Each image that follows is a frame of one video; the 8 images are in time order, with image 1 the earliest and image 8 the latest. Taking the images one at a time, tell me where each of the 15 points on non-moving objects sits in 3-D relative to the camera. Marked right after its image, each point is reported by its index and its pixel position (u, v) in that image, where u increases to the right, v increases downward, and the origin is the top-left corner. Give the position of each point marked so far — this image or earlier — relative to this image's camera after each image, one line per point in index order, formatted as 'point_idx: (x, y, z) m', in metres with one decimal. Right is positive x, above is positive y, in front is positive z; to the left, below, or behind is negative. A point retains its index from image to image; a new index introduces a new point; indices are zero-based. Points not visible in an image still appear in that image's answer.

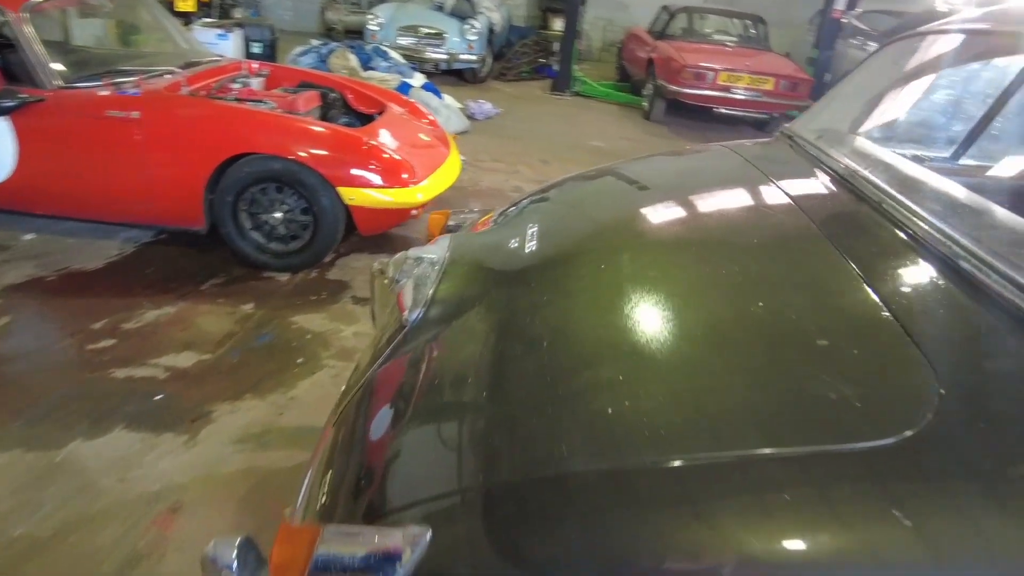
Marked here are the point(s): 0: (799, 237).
0: (+0.5, +0.1, +1.1) m
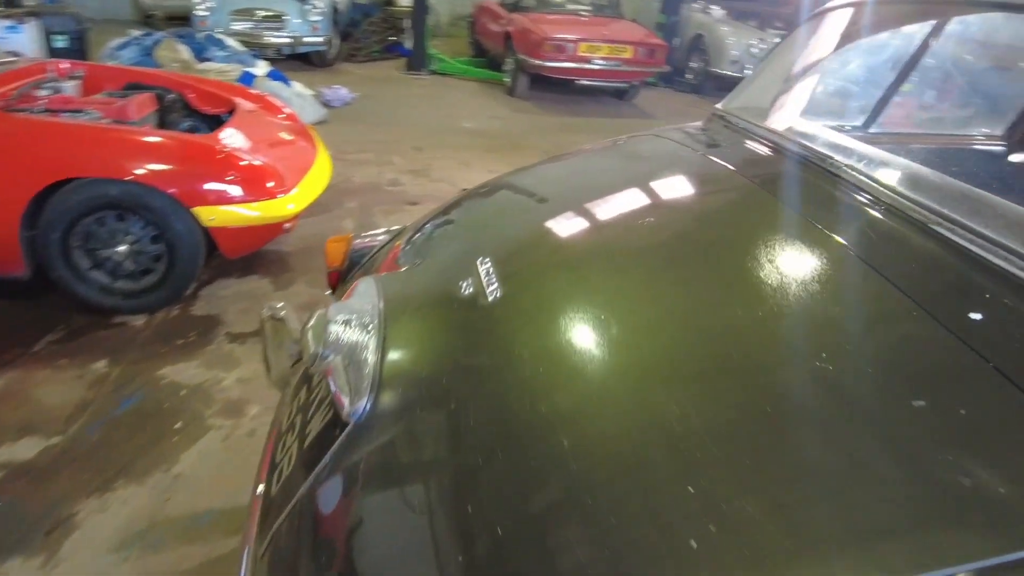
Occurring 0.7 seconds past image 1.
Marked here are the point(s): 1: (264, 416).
0: (+0.5, +0.1, +1.0) m
1: (-0.8, -0.4, +1.9) m
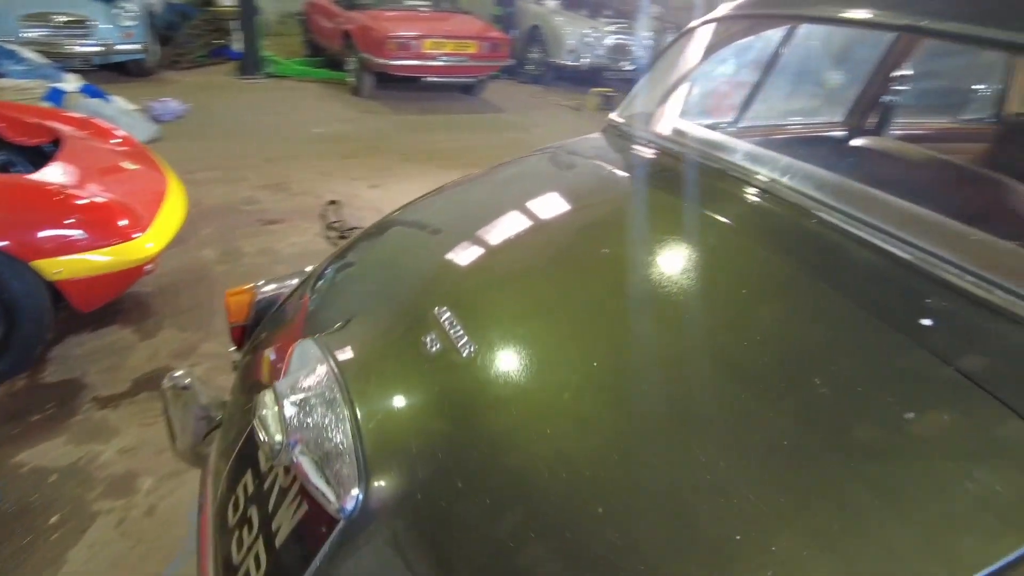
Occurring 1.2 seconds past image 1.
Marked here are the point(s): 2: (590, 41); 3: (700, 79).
0: (+0.4, +0.1, +1.1) m
1: (-1.0, -0.5, +1.7) m
2: (+0.8, +2.8, +7.1) m
3: (+0.5, +0.6, +1.9) m
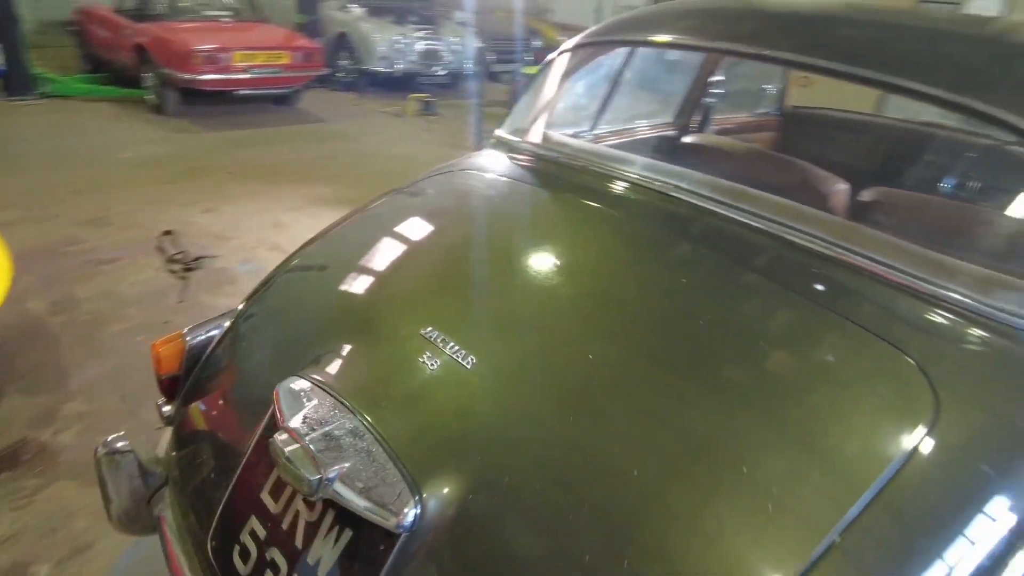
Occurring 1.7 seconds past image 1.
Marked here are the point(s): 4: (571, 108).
0: (+0.3, +0.1, +1.3) m
1: (-1.1, -0.7, +1.6) m
2: (-1.3, +2.7, +7.2) m
3: (+0.2, +0.6, +2.1) m
4: (+0.2, +0.6, +2.1) m
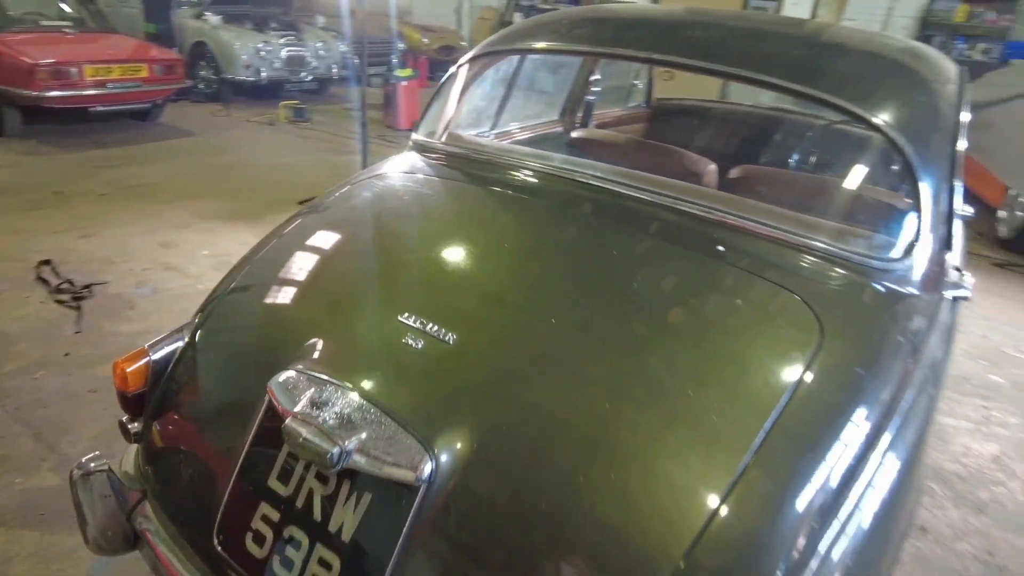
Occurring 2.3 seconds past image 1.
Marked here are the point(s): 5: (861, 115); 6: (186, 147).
0: (+0.1, +0.1, +1.5) m
1: (-1.2, -0.8, +1.5) m
2: (-2.7, +2.5, +6.9) m
3: (-0.2, +0.6, +2.2) m
4: (-0.1, +0.6, +2.3) m
5: (+0.8, +0.4, +1.5) m
6: (-2.9, +1.2, +5.6) m
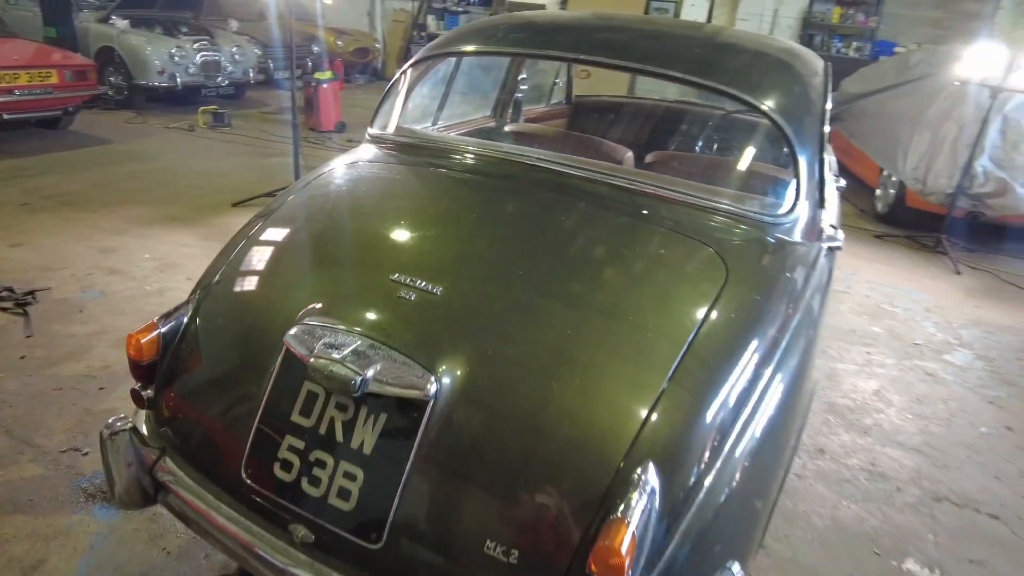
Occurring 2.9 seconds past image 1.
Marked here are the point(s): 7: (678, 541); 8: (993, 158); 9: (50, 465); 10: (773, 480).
0: (0.0, +0.2, +1.7) m
1: (-1.2, -0.8, +1.6) m
2: (-3.6, +2.4, +6.8) m
3: (-0.4, +0.7, +2.4) m
4: (-0.4, +0.7, +2.5) m
5: (+0.7, +0.5, +1.9) m
6: (-3.5, +1.1, +5.4) m
7: (+0.3, -0.5, +1.2) m
8: (+3.4, +0.9, +4.5) m
9: (-1.4, -0.6, +2.0) m
10: (+0.6, -0.5, +1.5) m
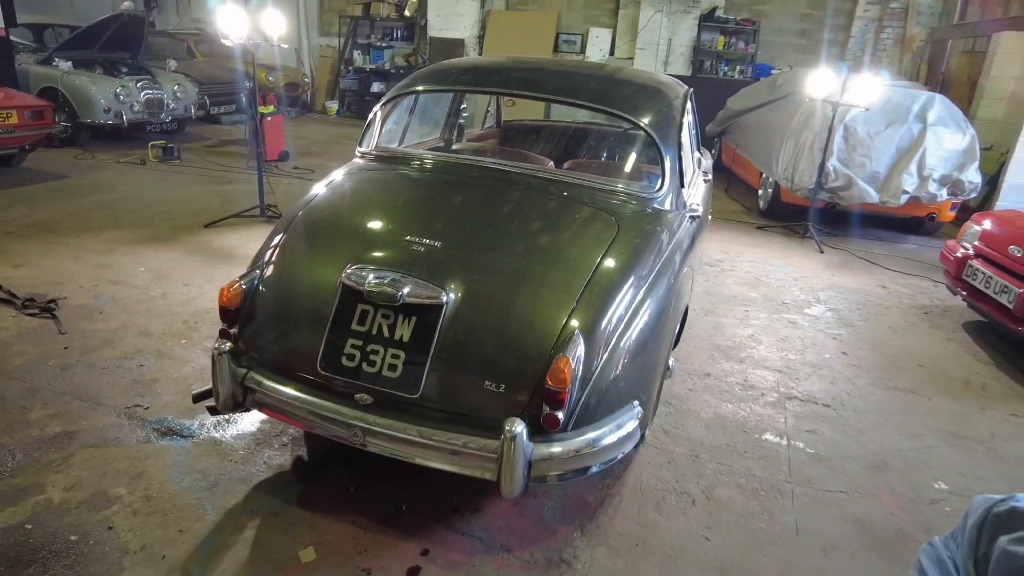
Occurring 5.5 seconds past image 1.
0: (-0.1, +0.4, +2.5) m
1: (-1.3, -0.7, +2.2) m
2: (-4.4, +2.1, +7.2) m
3: (-0.6, +0.8, +3.1) m
4: (-0.6, +0.8, +3.2) m
5: (+0.5, +0.7, +2.7) m
6: (-4.1, +0.9, +5.8) m
7: (+0.2, -0.3, +1.9) m
8: (+2.9, +1.1, +5.6) m
9: (-1.6, -0.5, +2.5) m
10: (+0.5, -0.3, +2.3) m
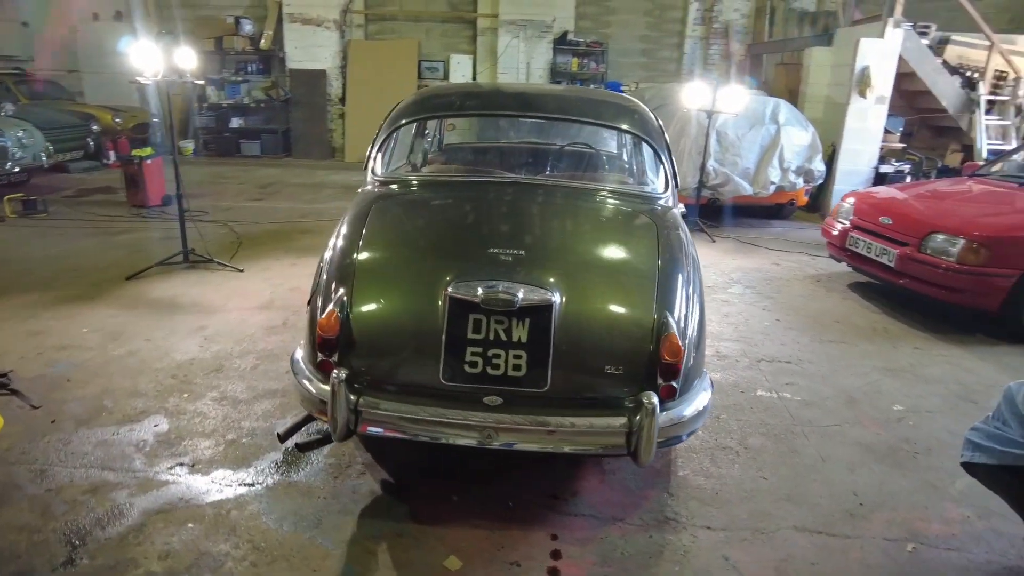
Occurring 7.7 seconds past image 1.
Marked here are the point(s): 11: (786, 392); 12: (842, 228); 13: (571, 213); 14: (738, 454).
0: (0.0, +0.3, +2.7) m
1: (-0.9, -0.8, +2.1) m
2: (-5.4, +1.4, +6.3) m
3: (-0.7, +0.7, +3.2) m
4: (-0.7, +0.6, +3.2) m
5: (+0.5, +0.7, +3.0) m
6: (-4.6, +0.2, +5.0) m
7: (+0.6, -0.2, +2.2) m
8: (+2.1, +1.3, +6.5) m
9: (-1.3, -0.7, +2.4) m
10: (+0.8, -0.2, +2.6) m
11: (+1.4, -0.5, +3.2) m
12: (+2.5, +0.5, +4.9) m
13: (+0.2, +0.3, +2.6) m
14: (+0.9, -0.7, +2.7) m
